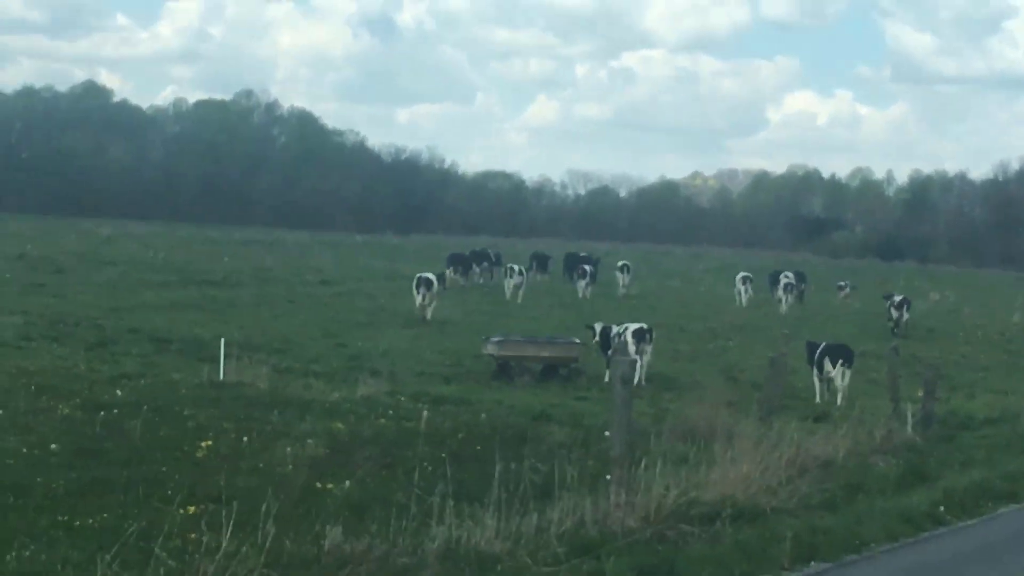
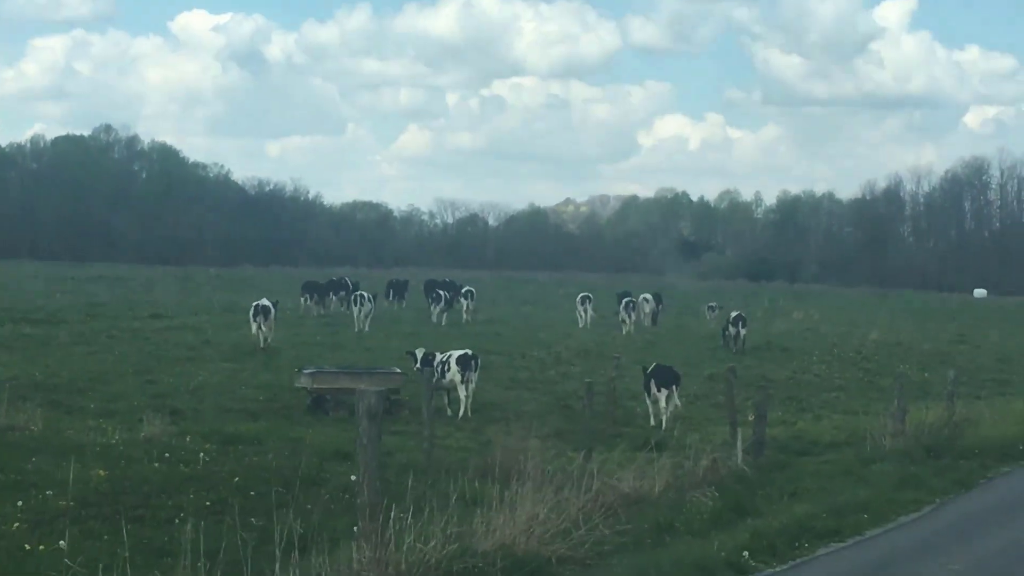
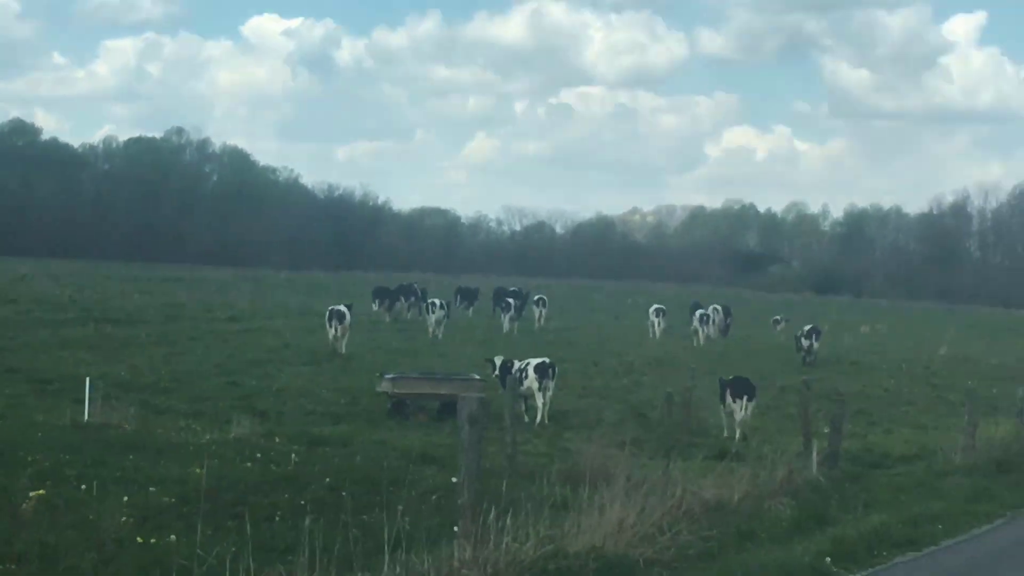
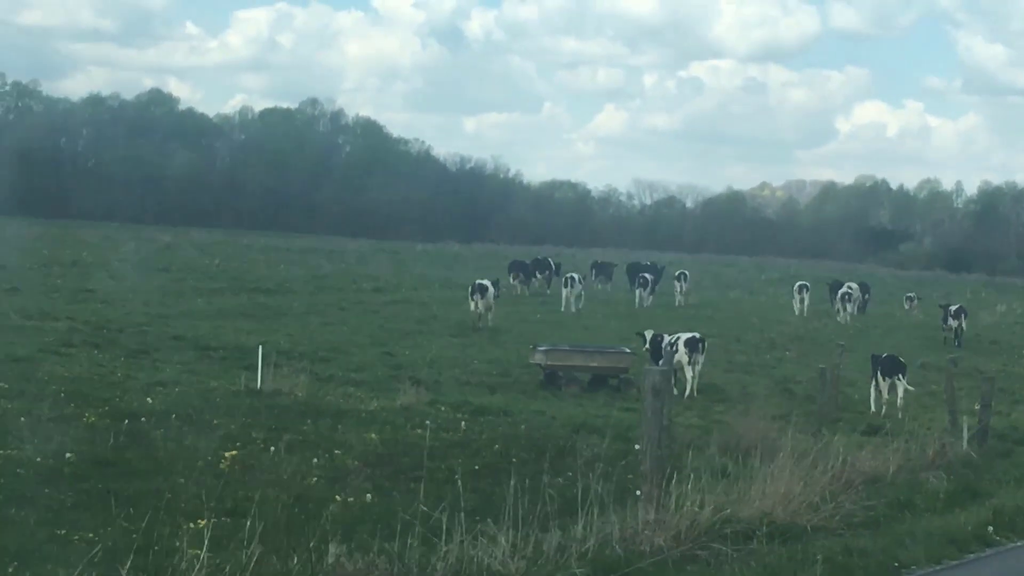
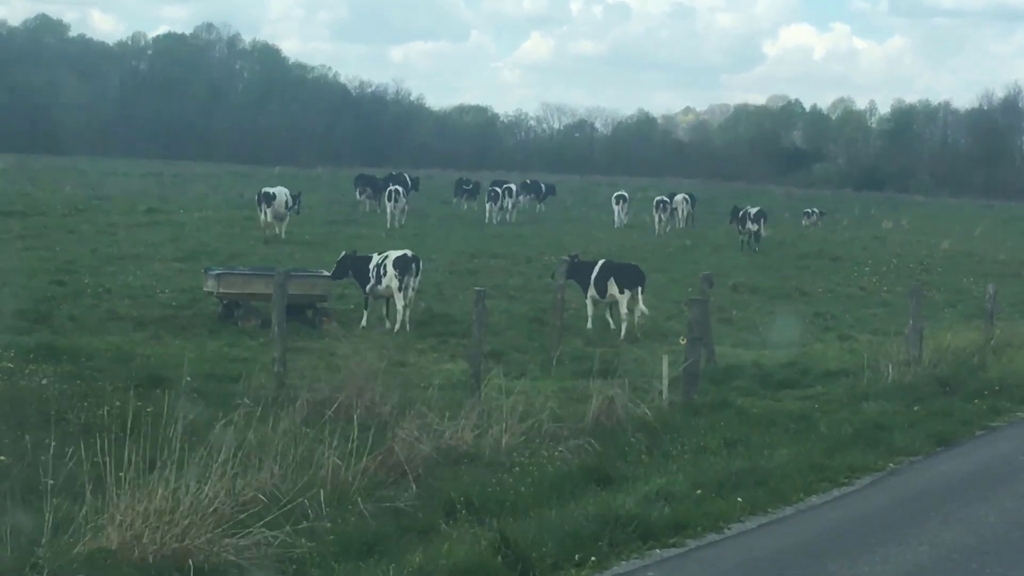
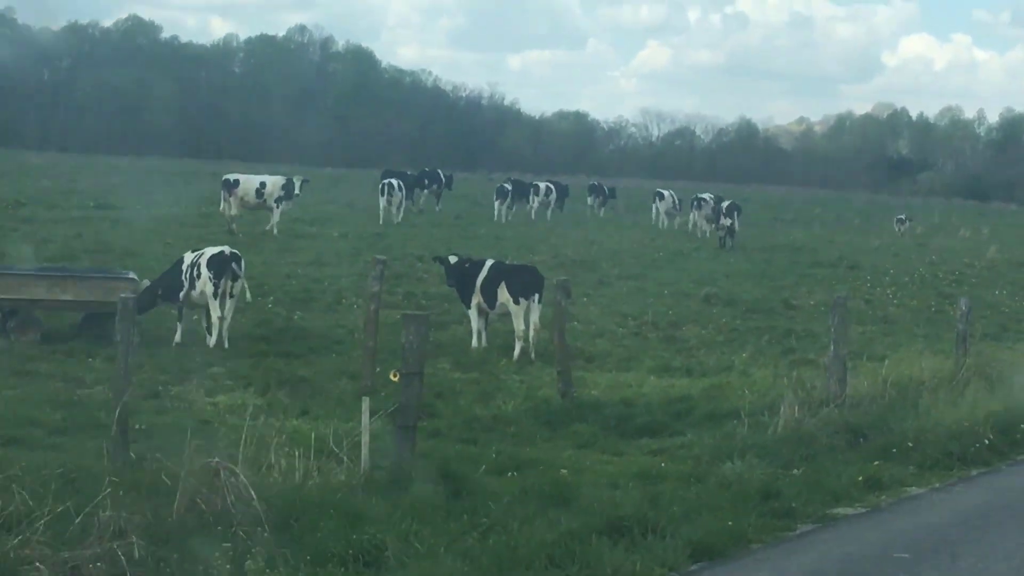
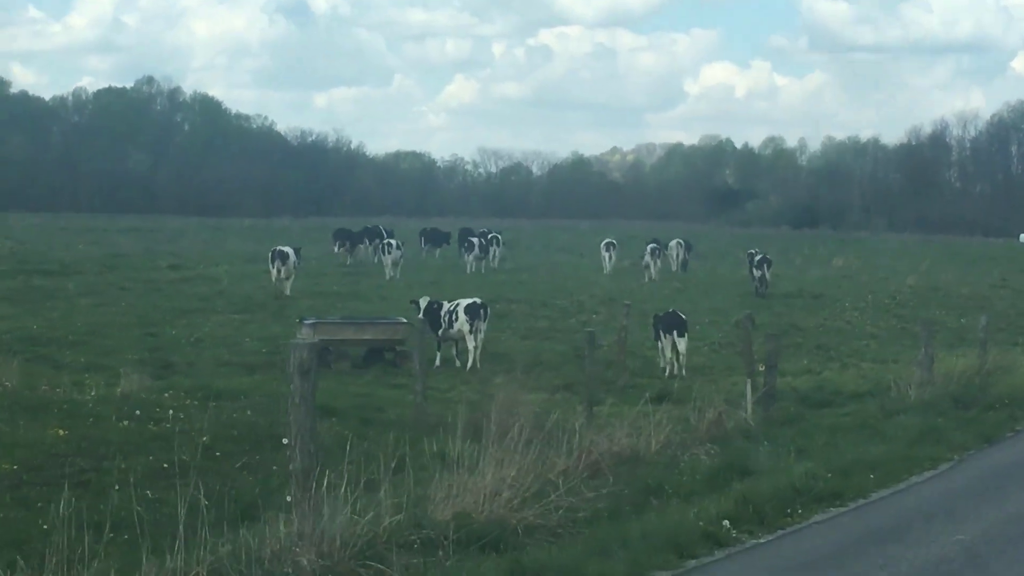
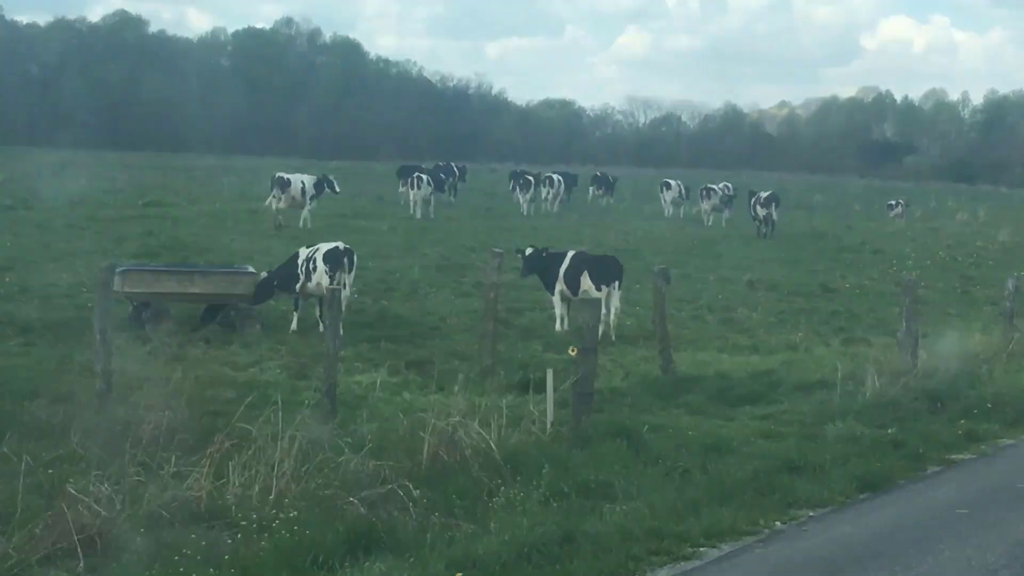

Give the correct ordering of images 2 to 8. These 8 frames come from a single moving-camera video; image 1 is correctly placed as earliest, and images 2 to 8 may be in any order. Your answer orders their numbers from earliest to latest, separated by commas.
4, 3, 2, 7, 5, 8, 6
